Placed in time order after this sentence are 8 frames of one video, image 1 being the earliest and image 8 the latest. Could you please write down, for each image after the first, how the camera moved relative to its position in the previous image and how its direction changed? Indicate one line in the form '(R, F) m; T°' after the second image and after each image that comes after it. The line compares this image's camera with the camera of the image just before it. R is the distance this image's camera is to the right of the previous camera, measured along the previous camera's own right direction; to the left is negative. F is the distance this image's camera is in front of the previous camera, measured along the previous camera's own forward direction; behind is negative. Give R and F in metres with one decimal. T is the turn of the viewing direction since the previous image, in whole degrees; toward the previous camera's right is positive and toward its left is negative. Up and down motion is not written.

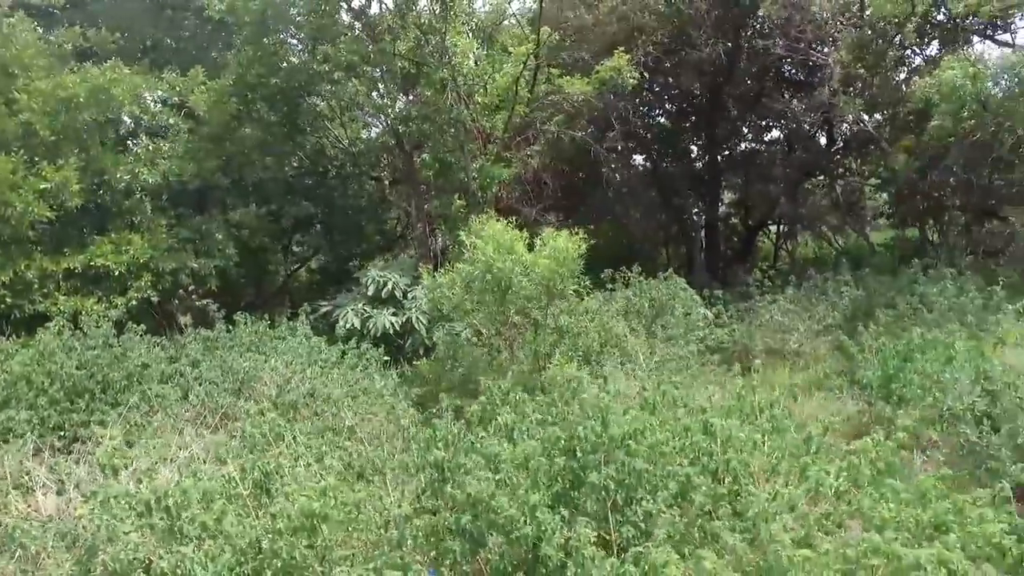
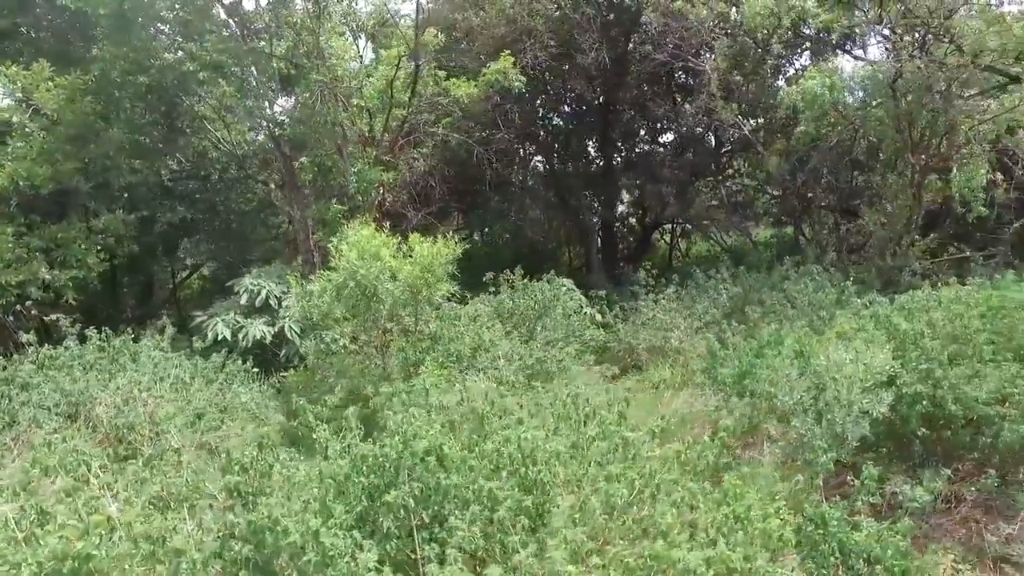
(+0.3, 0.0) m; +7°
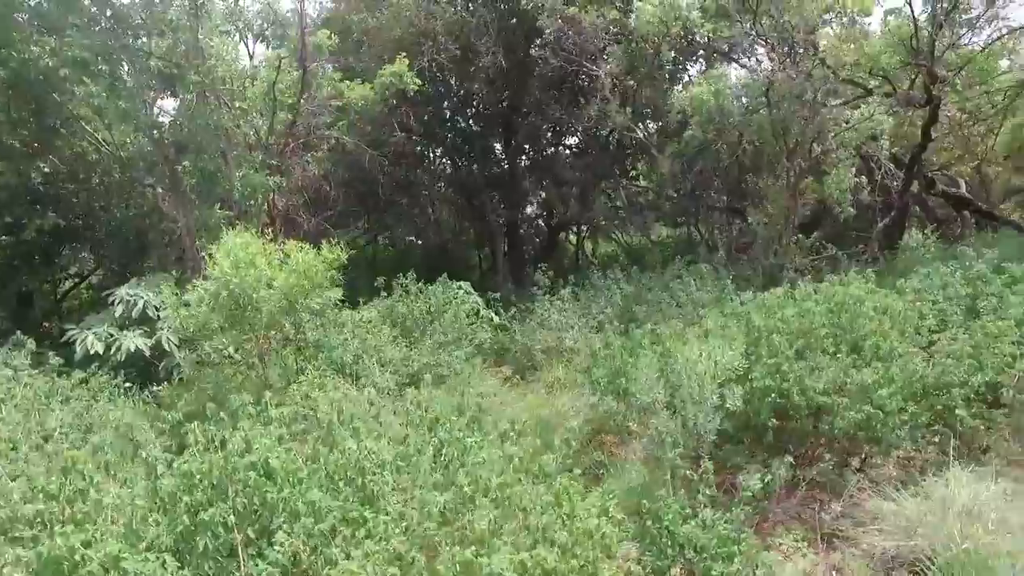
(+0.3, 0.0) m; +7°
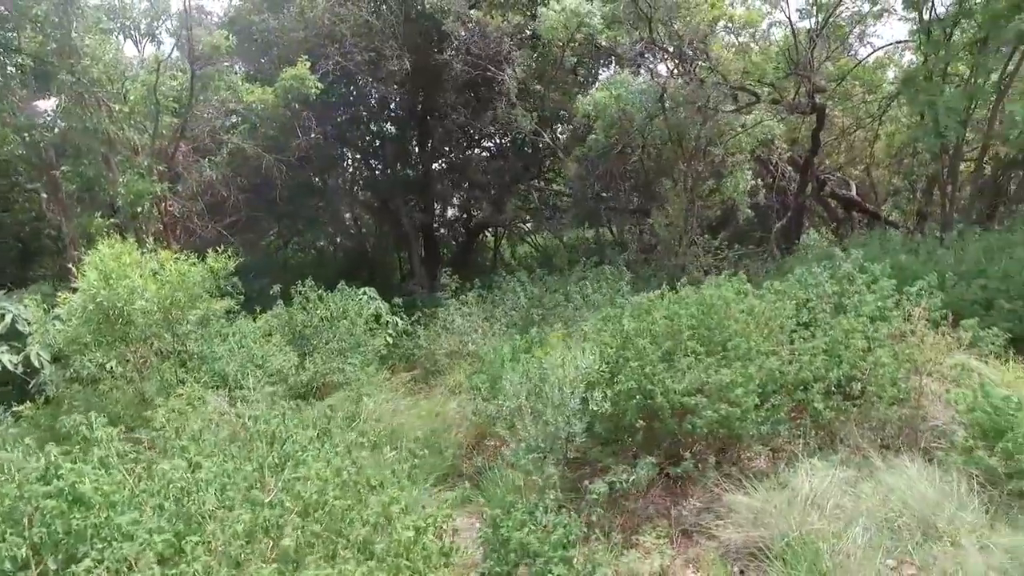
(+0.3, 0.0) m; +6°
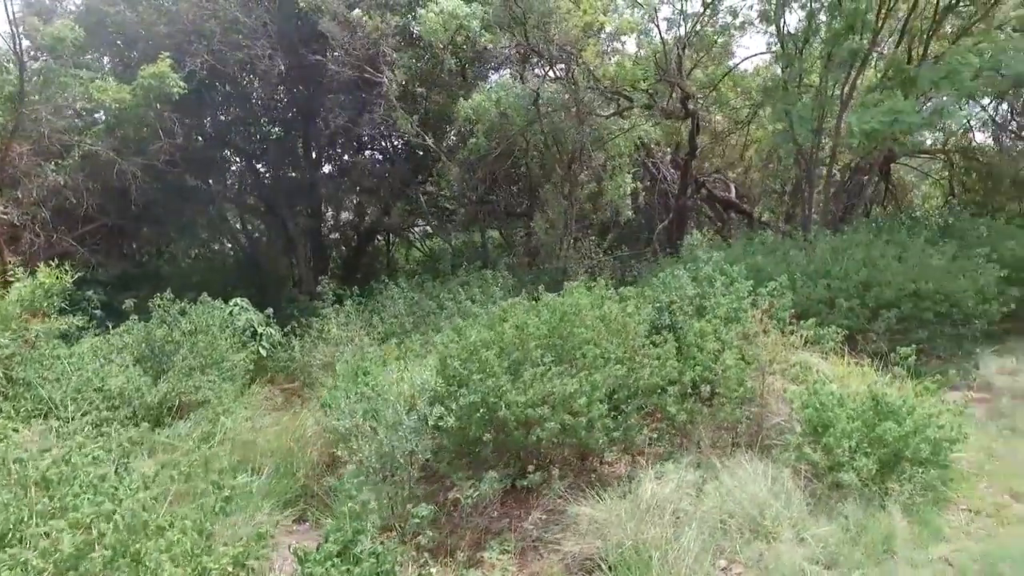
(+0.4, +0.1) m; +7°
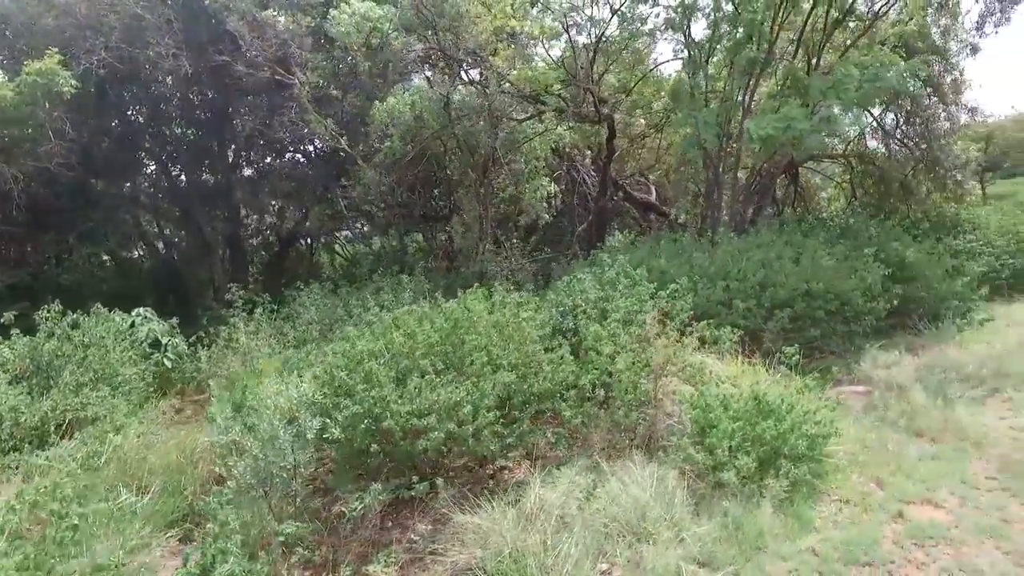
(+0.3, 0.0) m; +5°
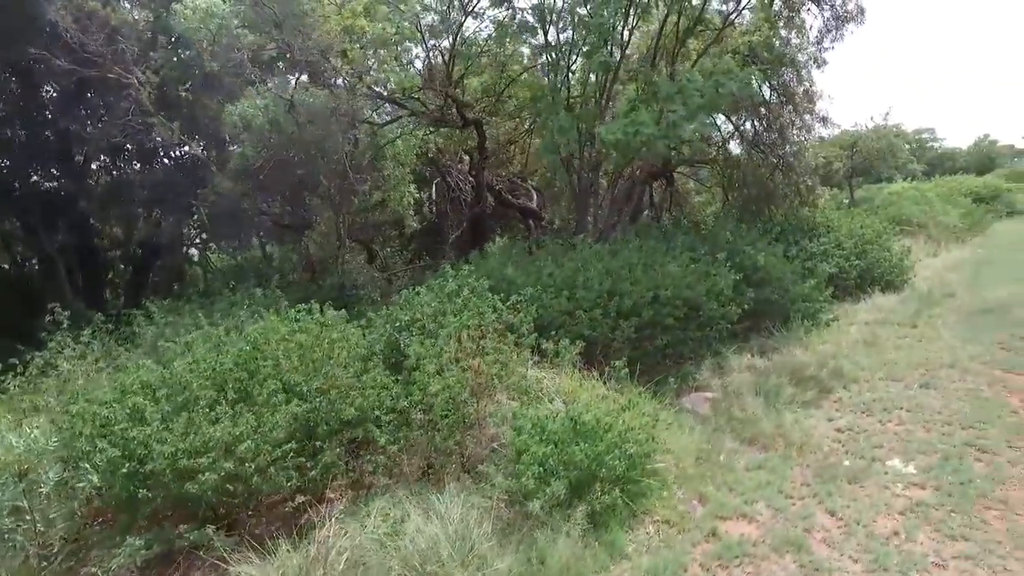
(+0.6, +0.3) m; +7°
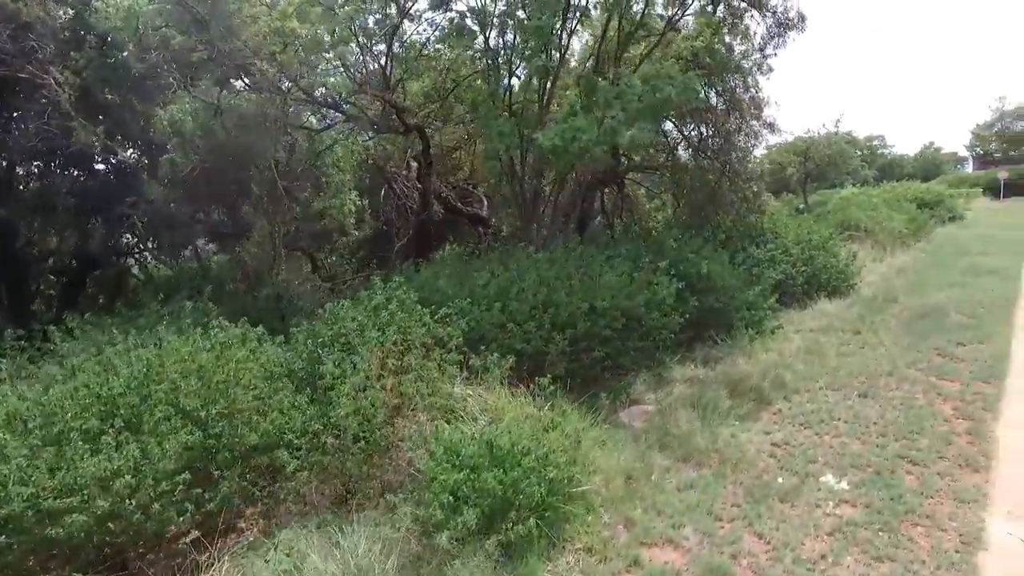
(+0.3, +0.2) m; +3°
